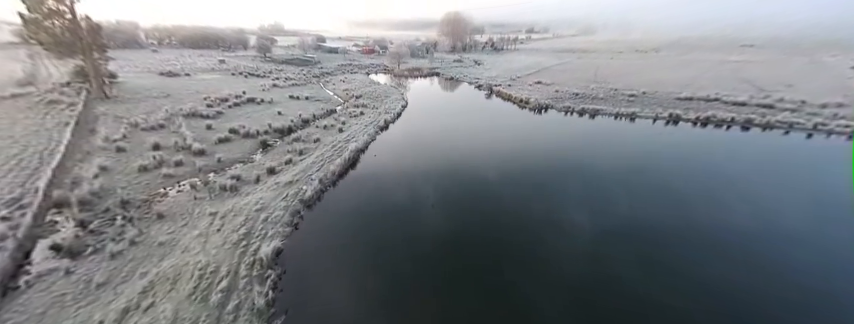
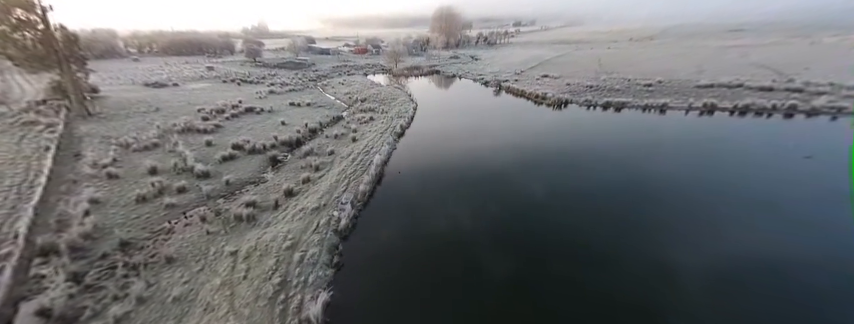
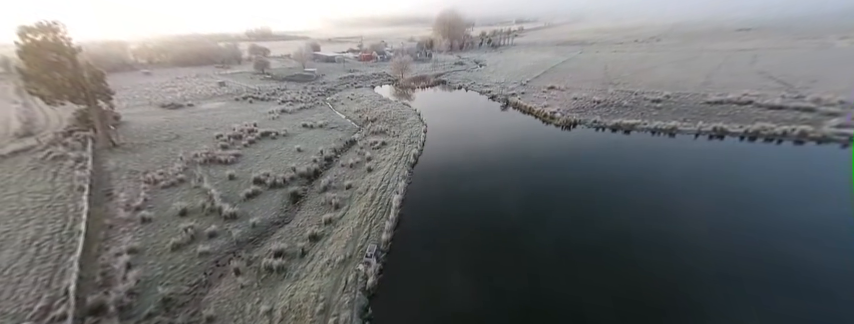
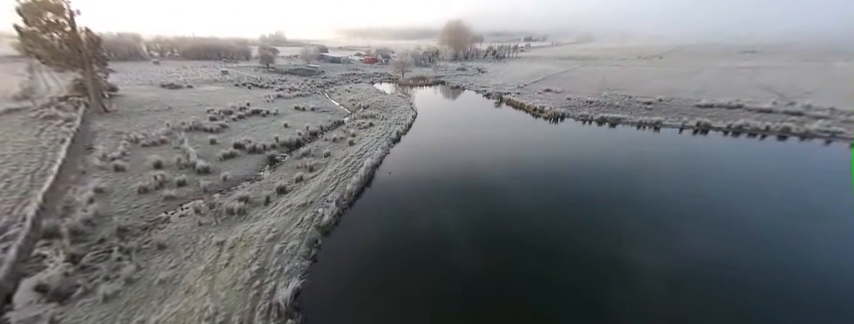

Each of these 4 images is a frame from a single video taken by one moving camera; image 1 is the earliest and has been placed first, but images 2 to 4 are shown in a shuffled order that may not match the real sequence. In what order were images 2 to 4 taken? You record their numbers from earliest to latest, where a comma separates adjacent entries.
4, 2, 3
